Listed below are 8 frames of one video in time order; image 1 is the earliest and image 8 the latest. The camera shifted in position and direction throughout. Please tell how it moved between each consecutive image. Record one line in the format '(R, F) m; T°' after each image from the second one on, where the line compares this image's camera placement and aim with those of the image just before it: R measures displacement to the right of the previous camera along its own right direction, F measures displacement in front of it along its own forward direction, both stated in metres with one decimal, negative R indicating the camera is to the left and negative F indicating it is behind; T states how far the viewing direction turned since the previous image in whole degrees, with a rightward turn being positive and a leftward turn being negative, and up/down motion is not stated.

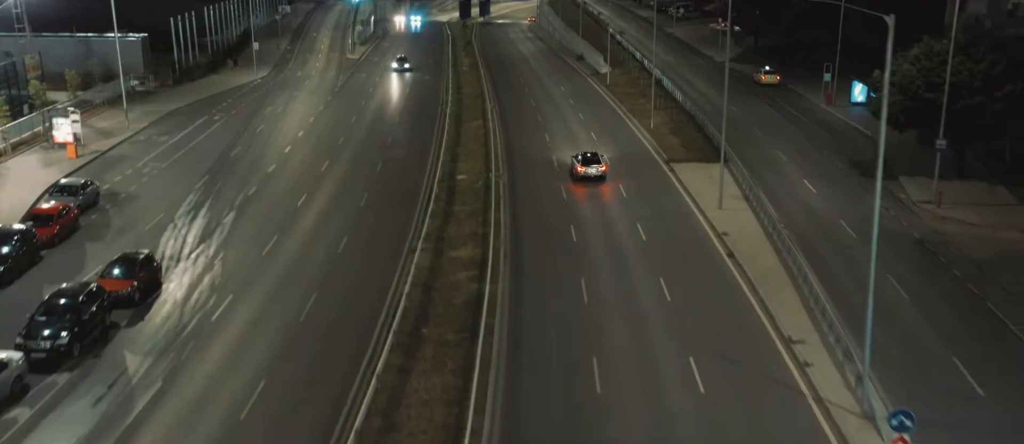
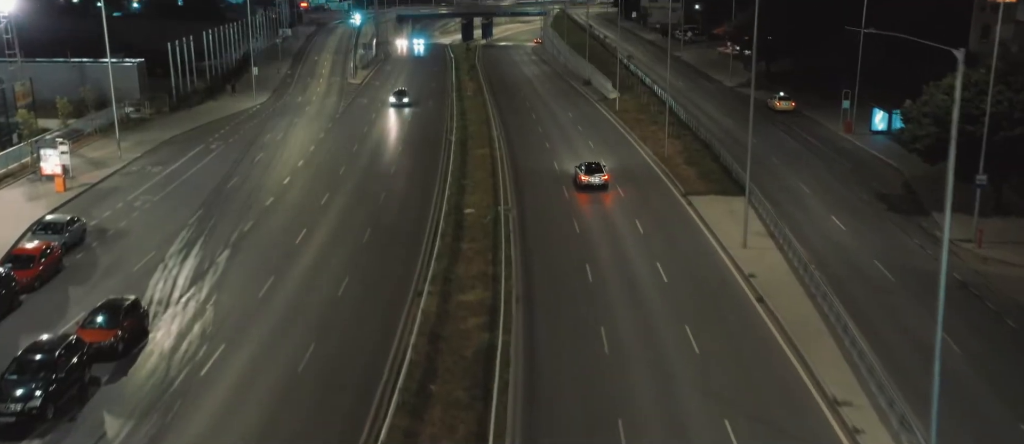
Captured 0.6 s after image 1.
(-0.4, +2.2) m; 0°
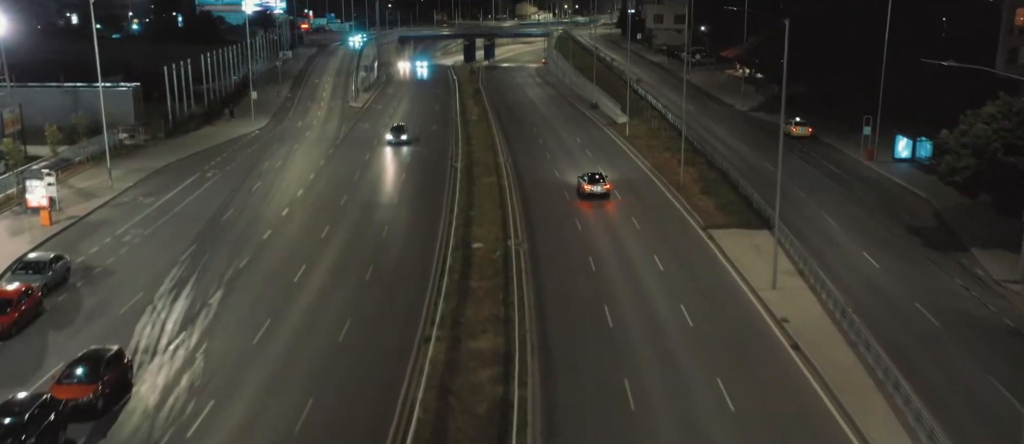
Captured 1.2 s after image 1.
(-0.4, +2.3) m; 0°
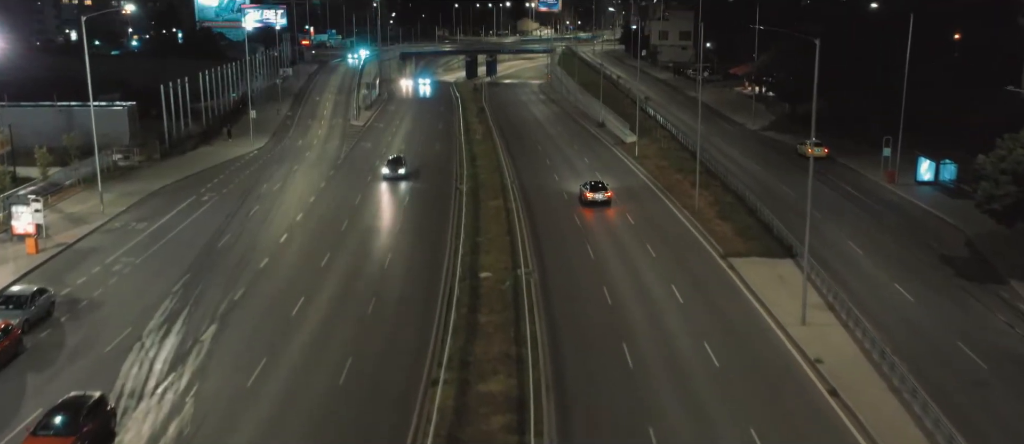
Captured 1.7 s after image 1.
(-0.4, +2.0) m; 0°
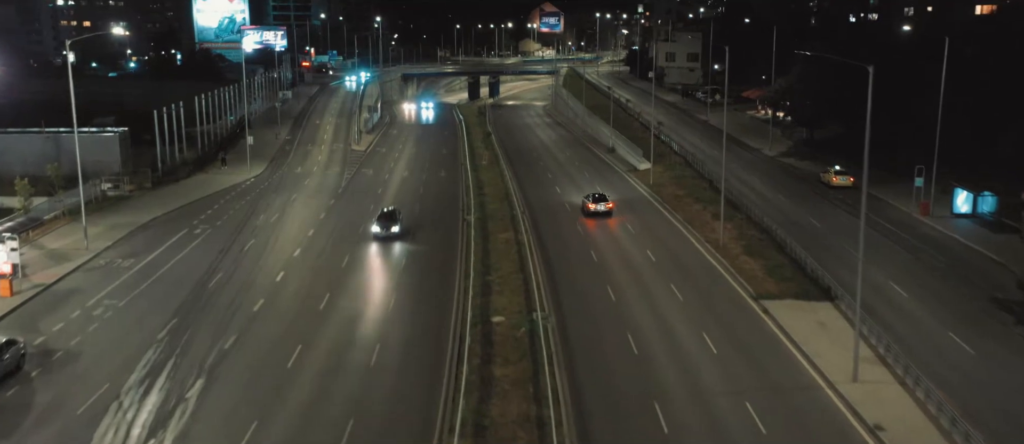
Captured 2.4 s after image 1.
(-0.5, +3.0) m; 0°
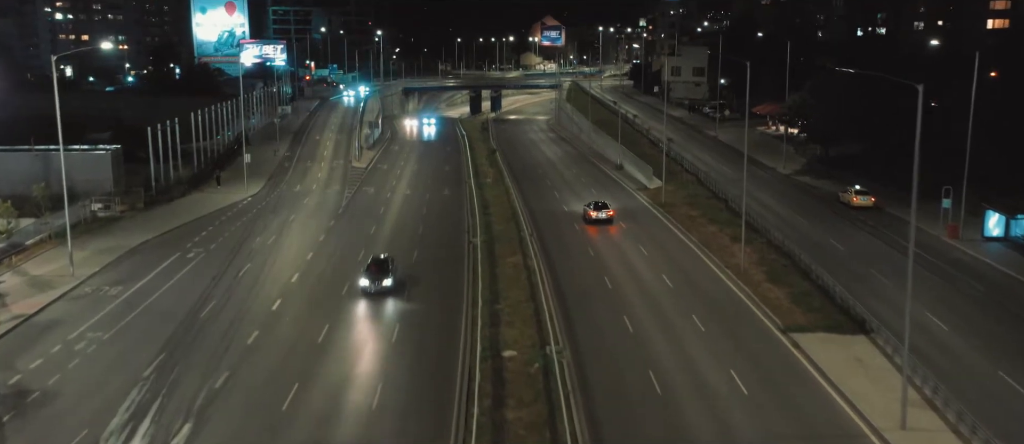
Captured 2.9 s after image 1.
(-0.4, +2.3) m; 0°
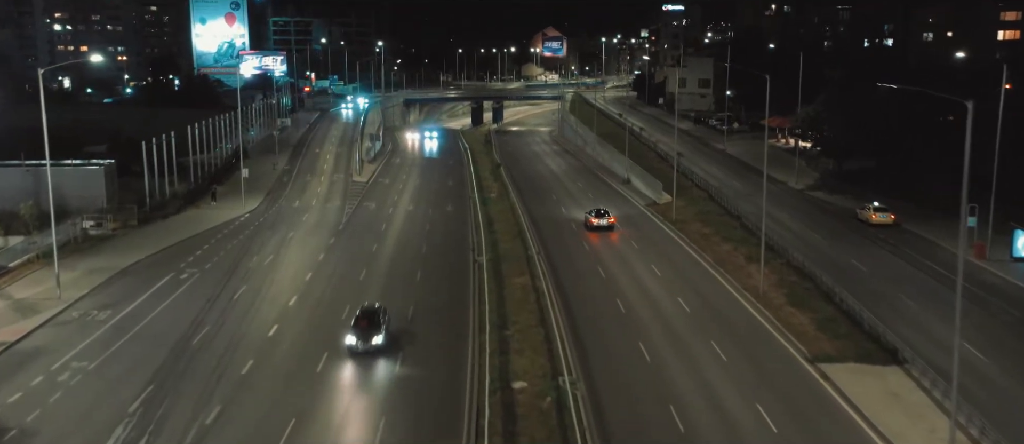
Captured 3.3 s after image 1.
(-0.3, +1.9) m; 0°
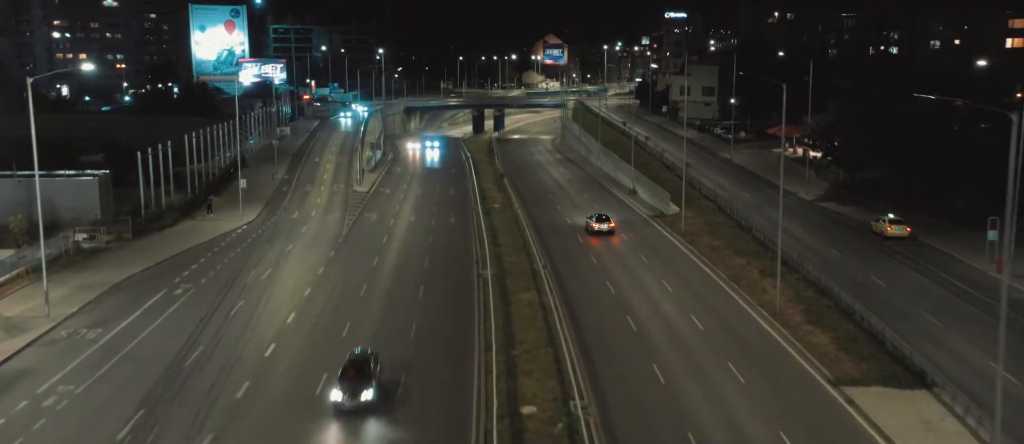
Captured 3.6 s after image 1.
(-0.3, +1.5) m; 0°
